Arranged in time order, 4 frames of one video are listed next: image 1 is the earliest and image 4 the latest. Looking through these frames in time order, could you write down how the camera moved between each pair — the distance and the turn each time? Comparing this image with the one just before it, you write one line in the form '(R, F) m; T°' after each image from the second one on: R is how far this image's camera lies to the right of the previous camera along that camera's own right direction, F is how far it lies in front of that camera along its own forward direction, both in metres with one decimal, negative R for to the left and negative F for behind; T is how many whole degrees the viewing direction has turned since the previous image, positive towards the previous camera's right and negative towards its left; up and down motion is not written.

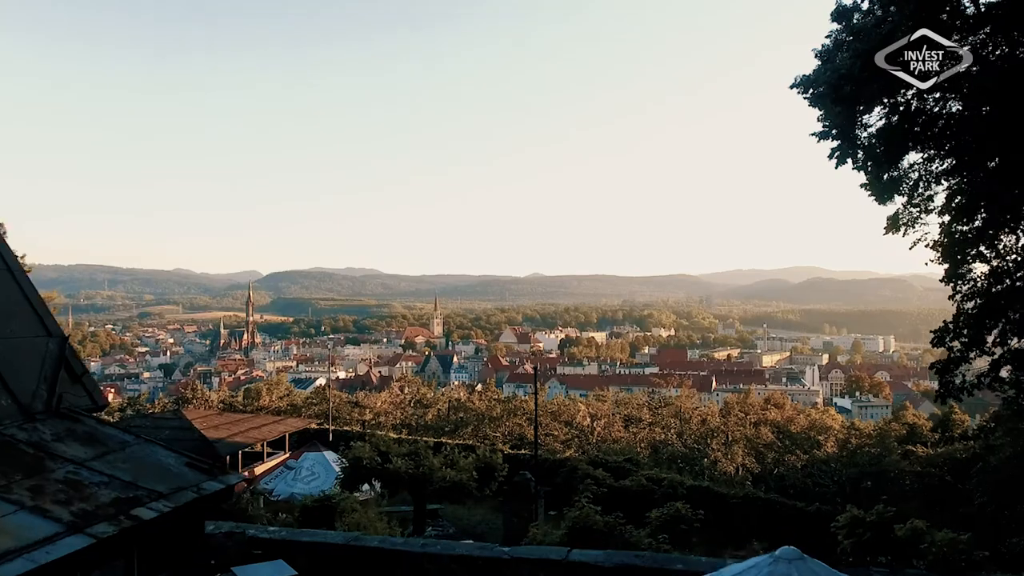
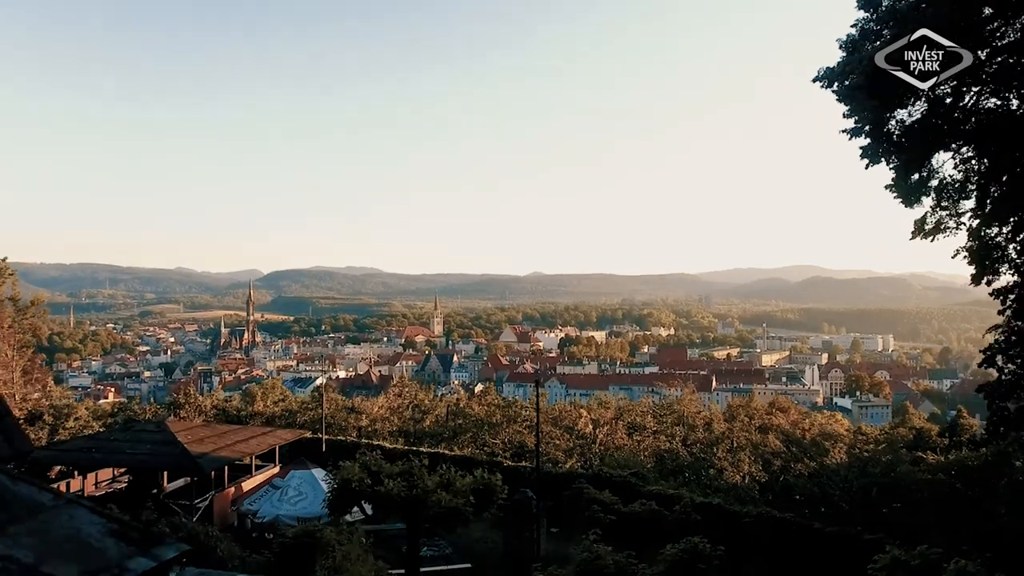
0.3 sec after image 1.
(0.0, +0.1) m; 0°
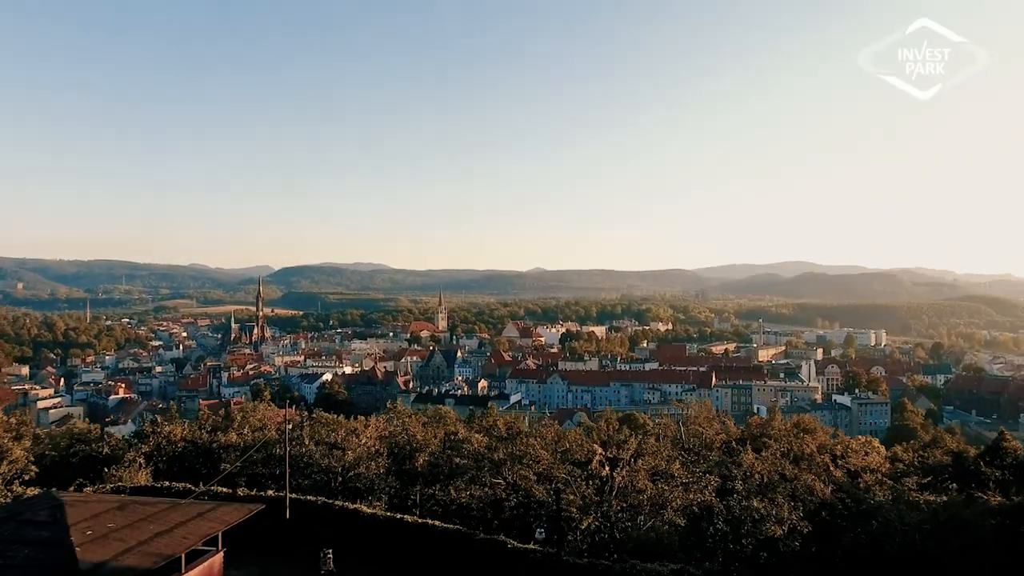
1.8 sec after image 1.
(-2.1, +0.2) m; 0°
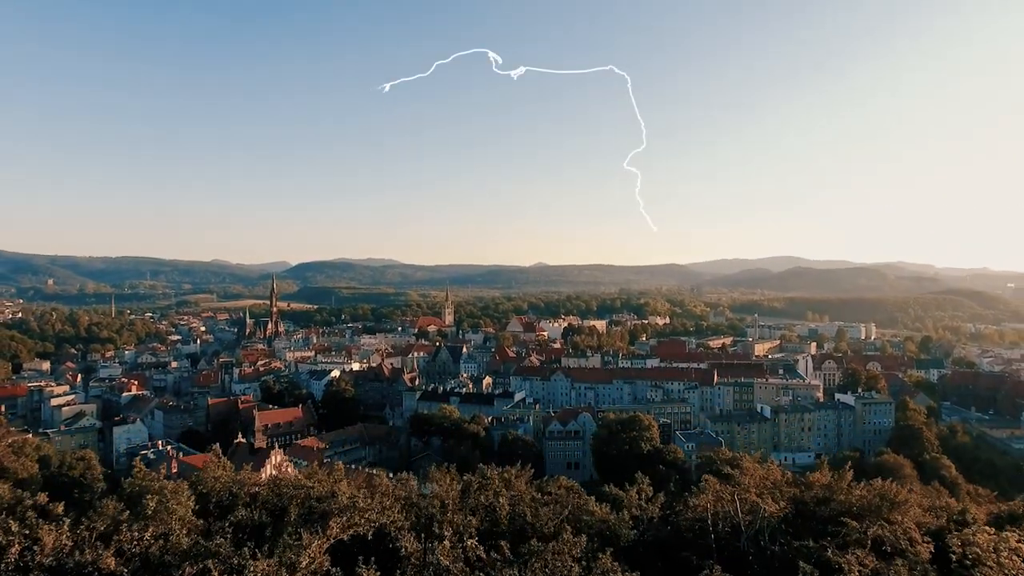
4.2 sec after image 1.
(-2.8, +0.2) m; 0°
